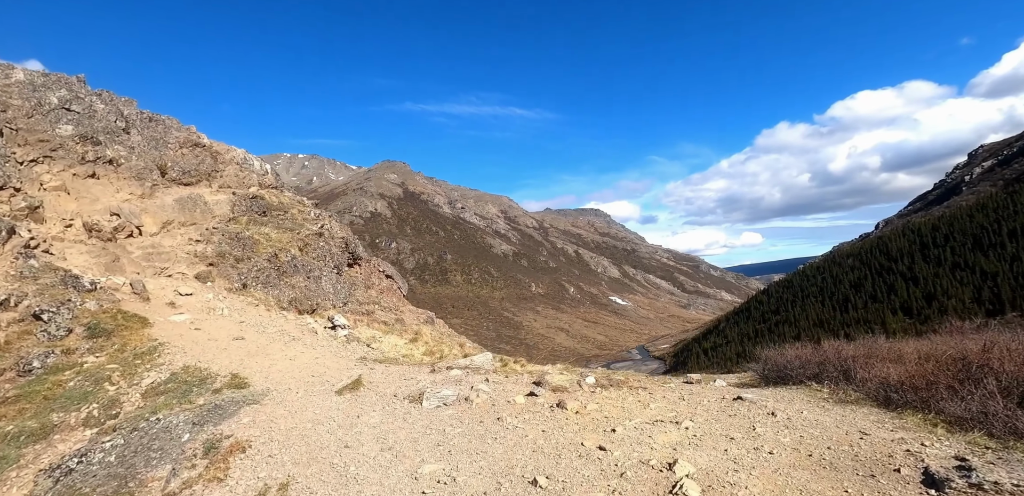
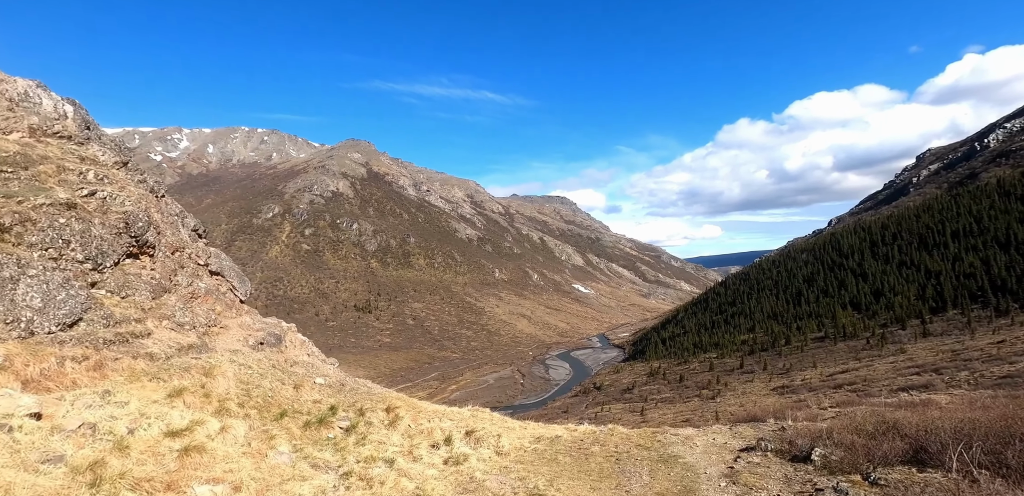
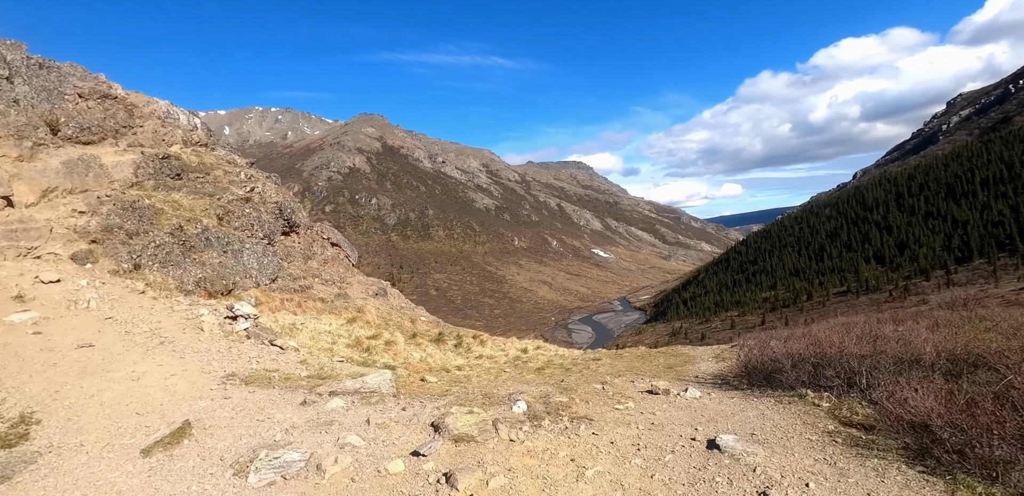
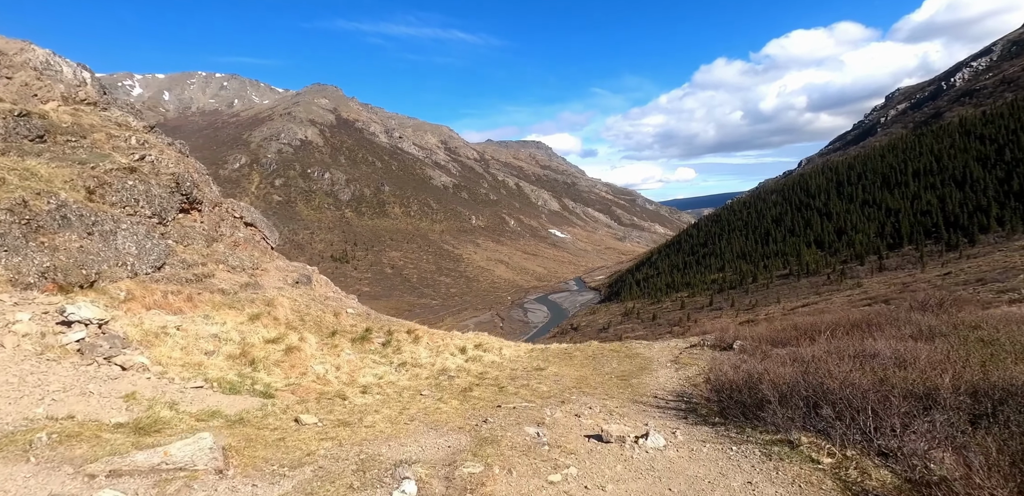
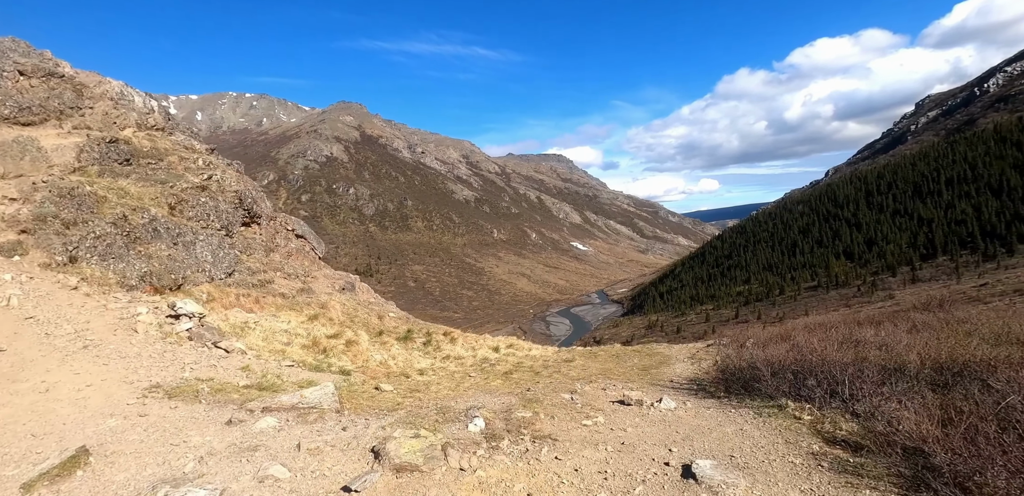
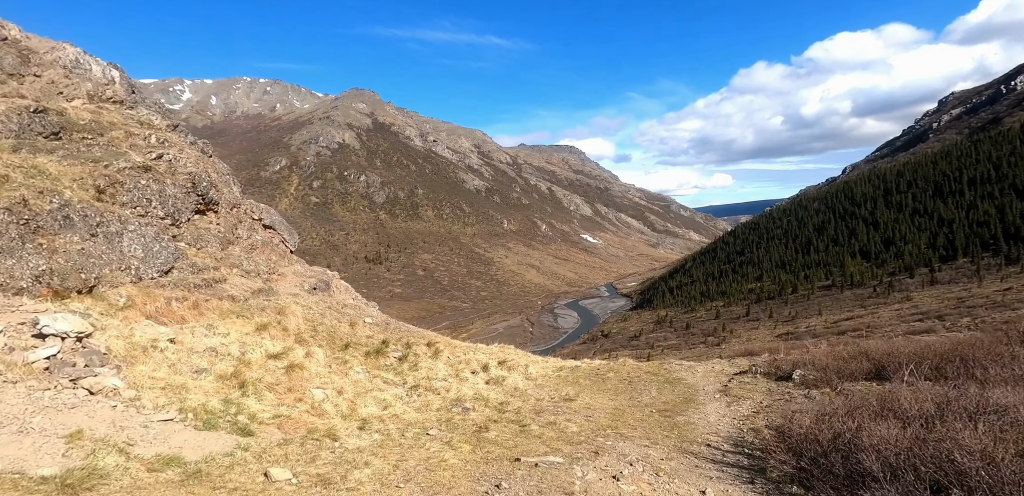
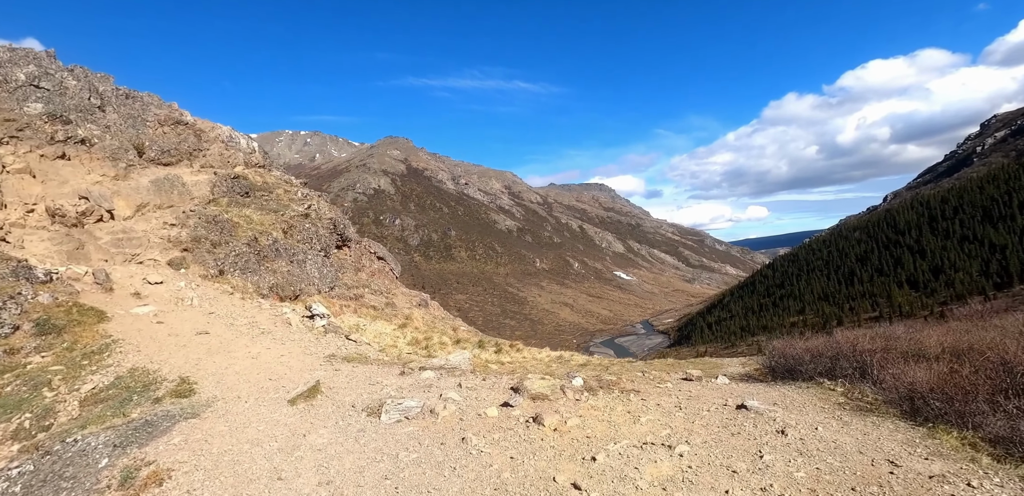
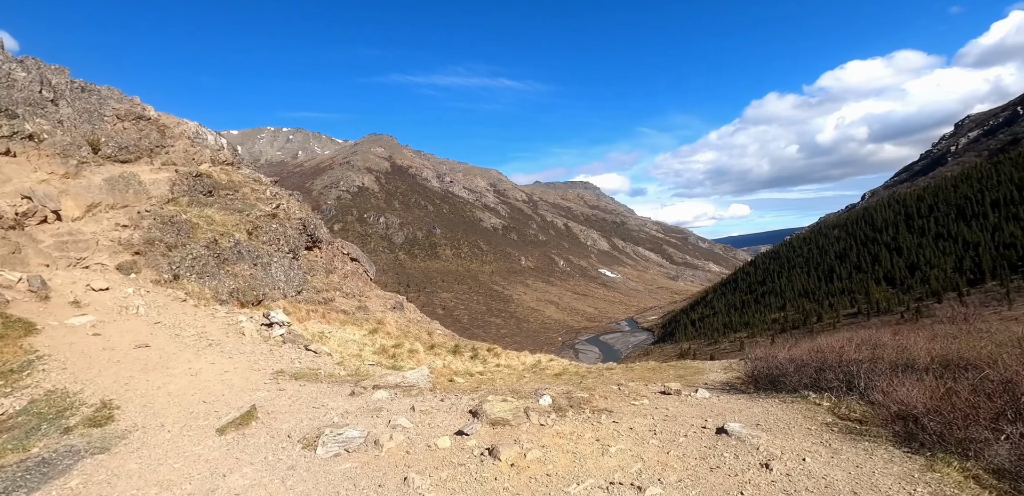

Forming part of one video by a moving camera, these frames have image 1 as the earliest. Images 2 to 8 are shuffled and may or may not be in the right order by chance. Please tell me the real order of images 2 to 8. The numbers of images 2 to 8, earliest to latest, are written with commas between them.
7, 8, 3, 5, 4, 6, 2
